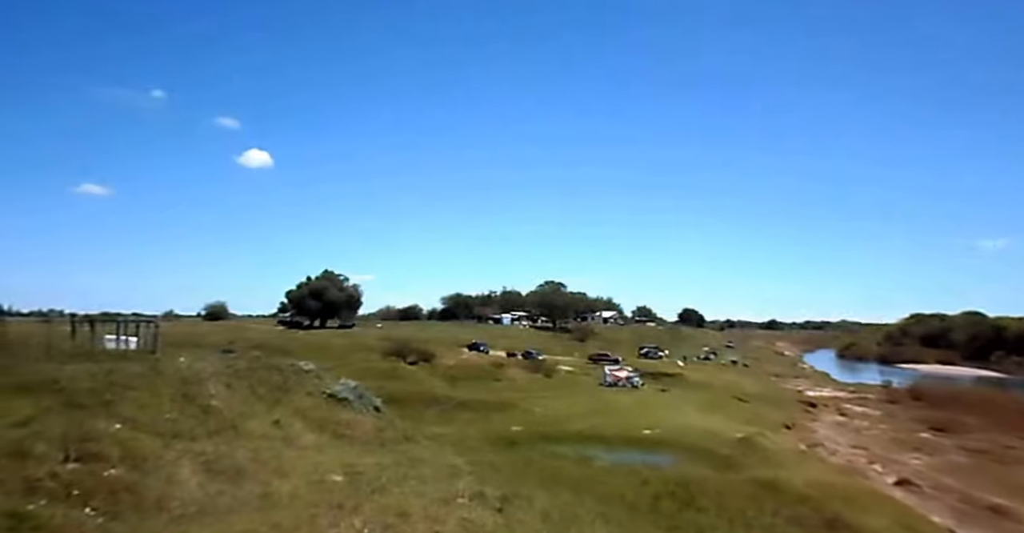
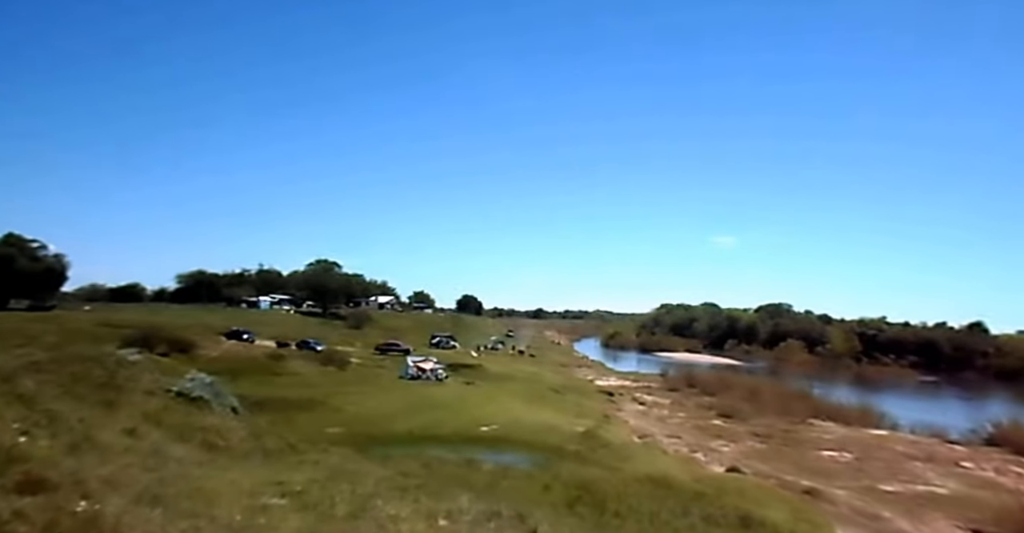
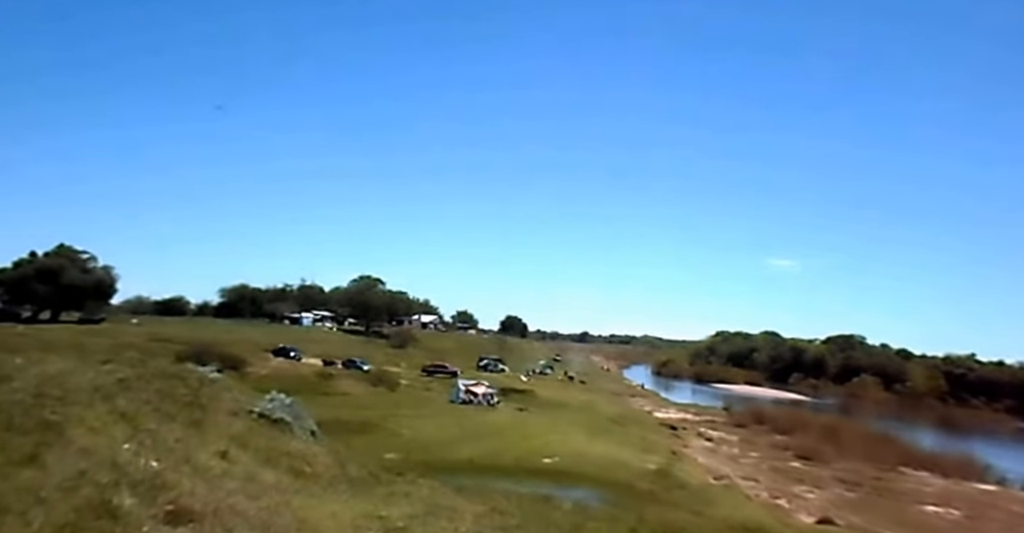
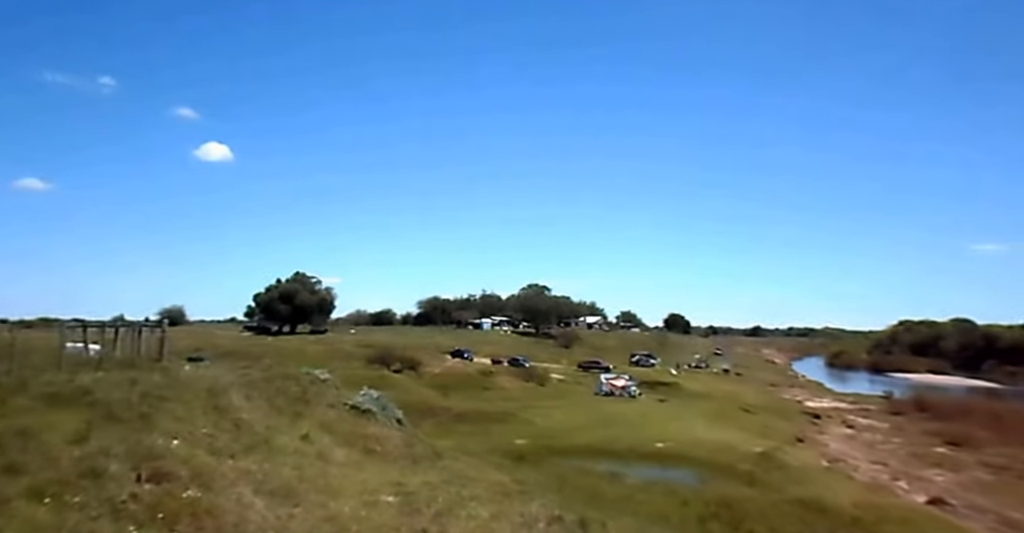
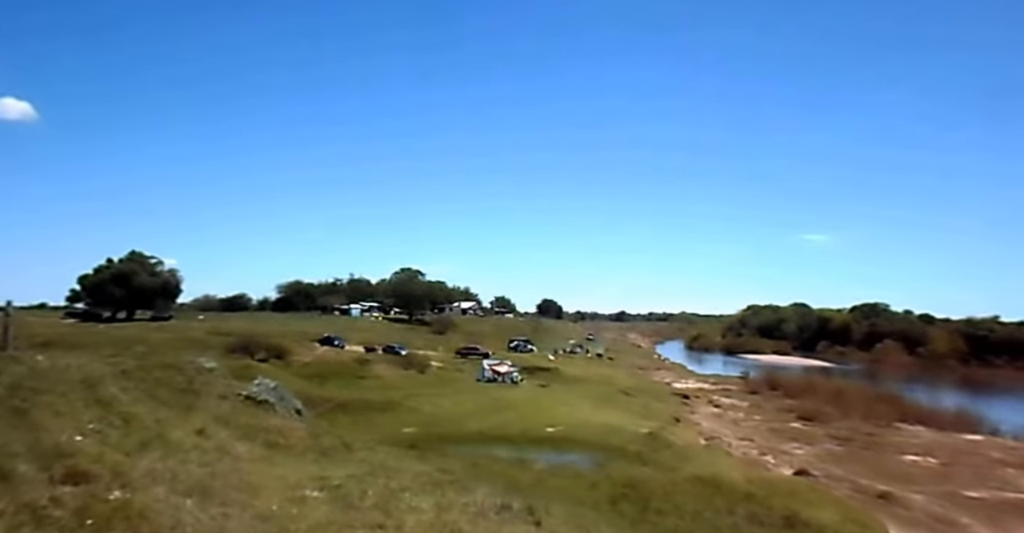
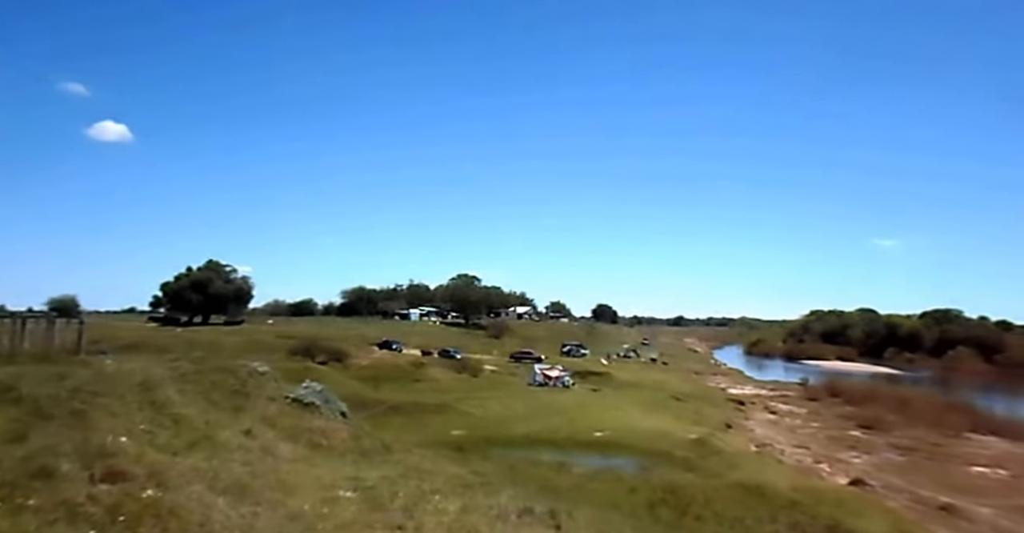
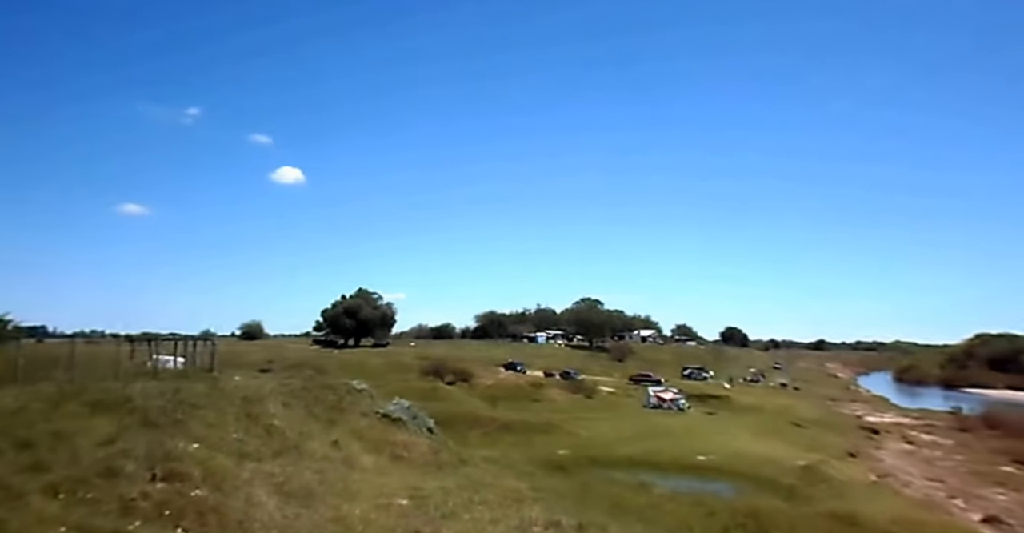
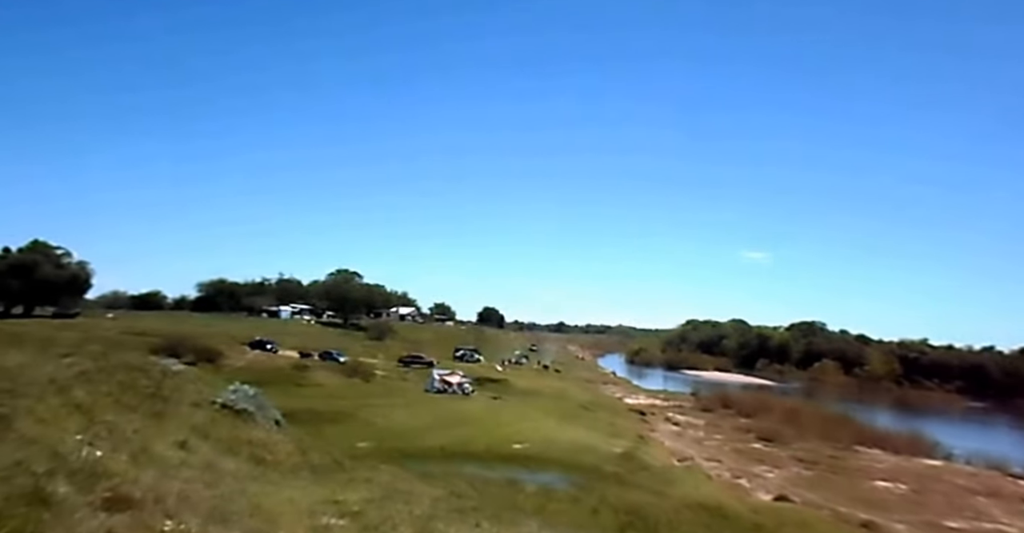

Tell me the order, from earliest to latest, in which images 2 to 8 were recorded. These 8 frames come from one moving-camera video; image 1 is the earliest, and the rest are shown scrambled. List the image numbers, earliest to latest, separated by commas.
7, 4, 6, 5, 2, 8, 3
